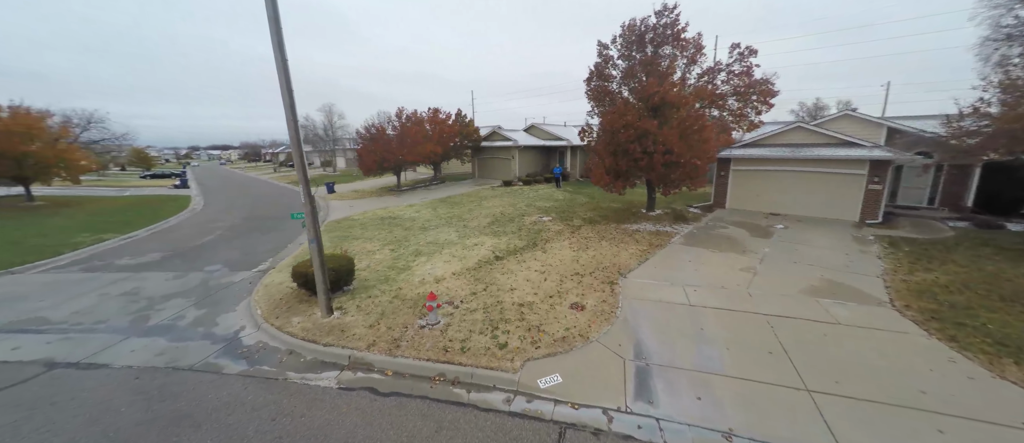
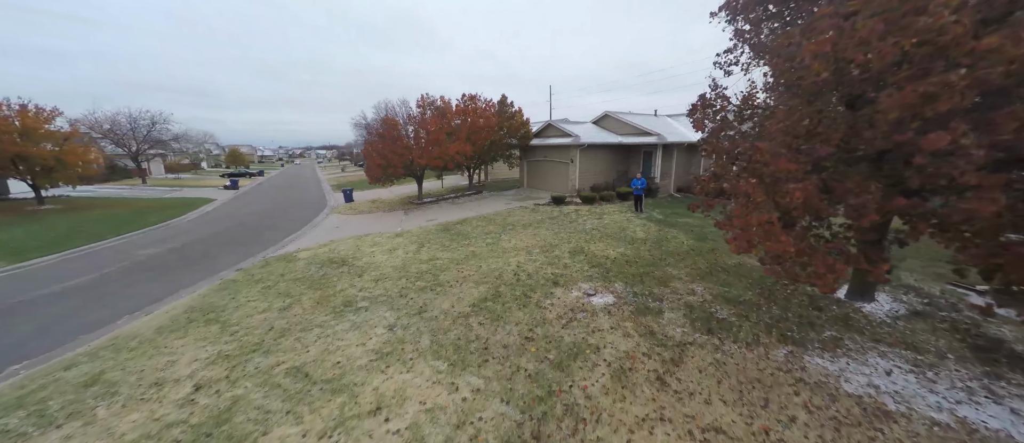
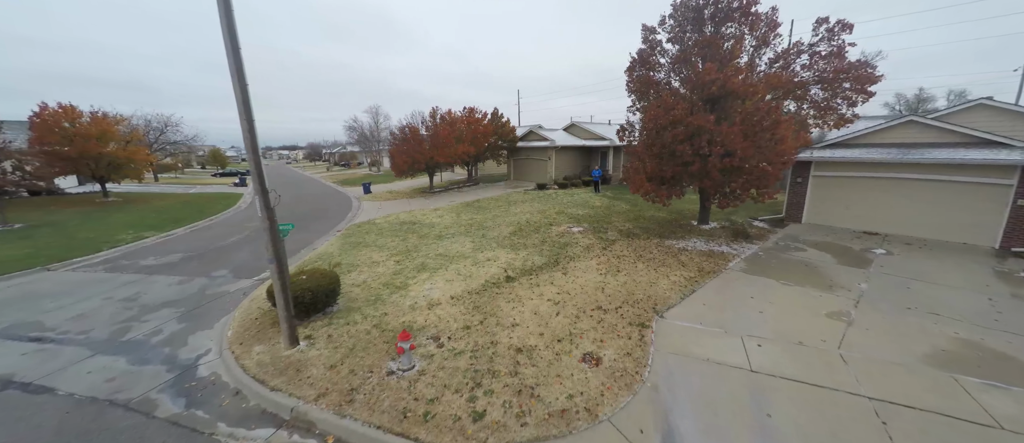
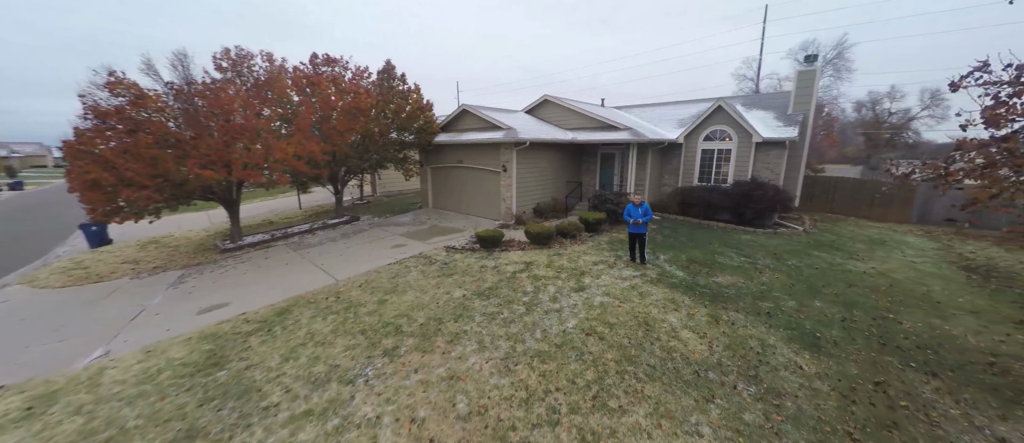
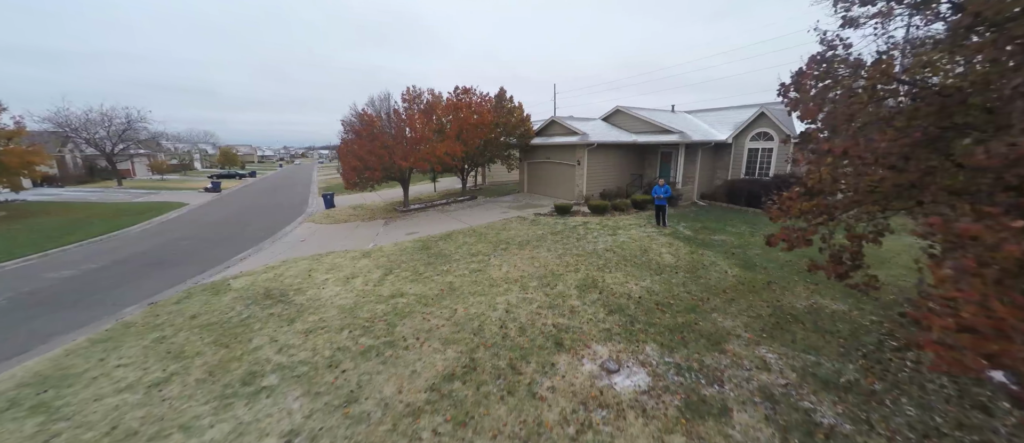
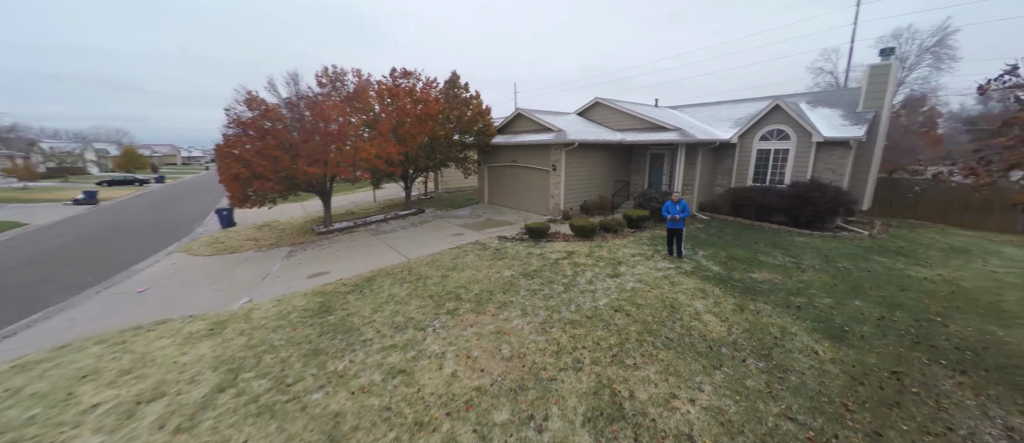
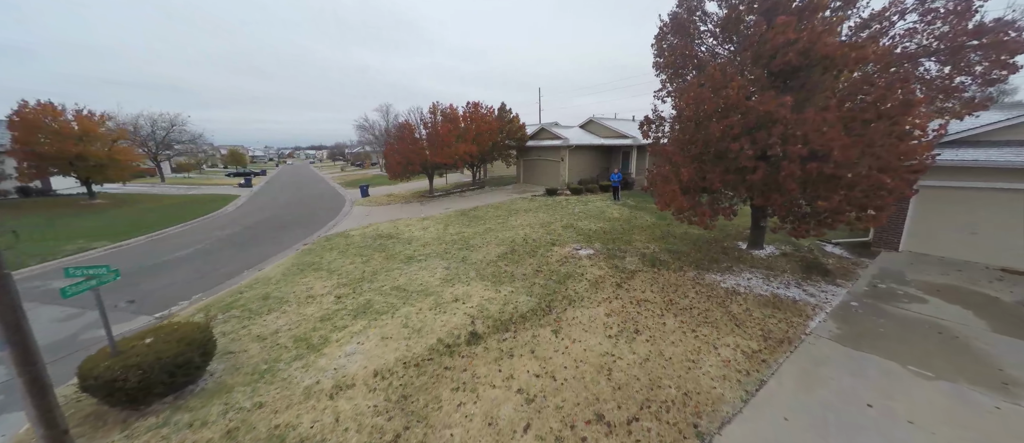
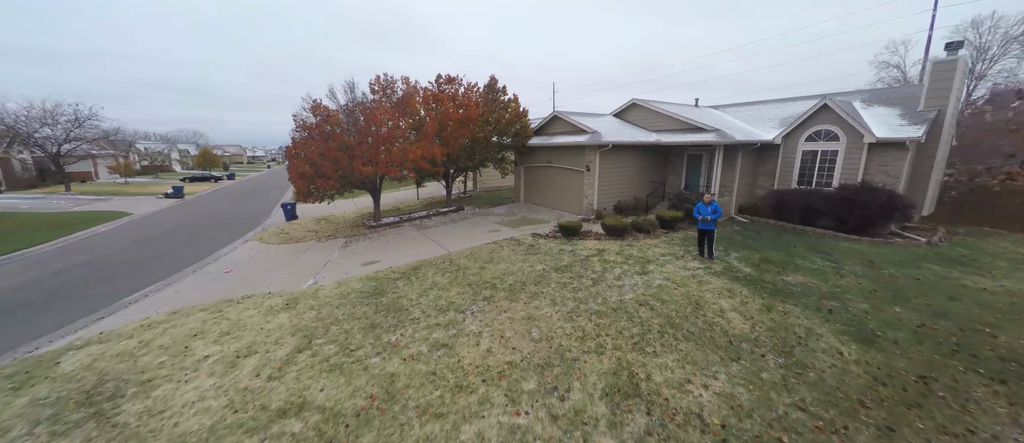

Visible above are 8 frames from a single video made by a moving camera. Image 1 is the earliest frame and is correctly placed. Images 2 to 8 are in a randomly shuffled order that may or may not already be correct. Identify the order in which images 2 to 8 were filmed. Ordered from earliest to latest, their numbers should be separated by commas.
3, 7, 2, 5, 8, 6, 4
